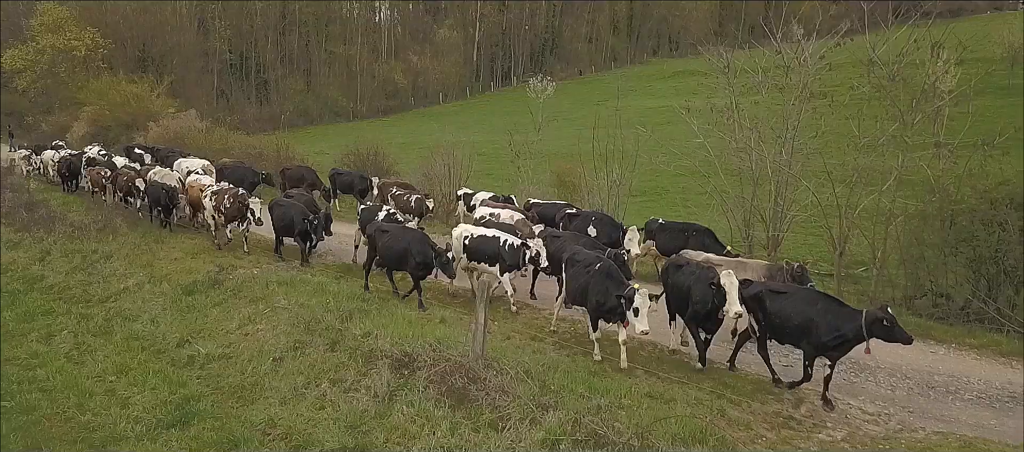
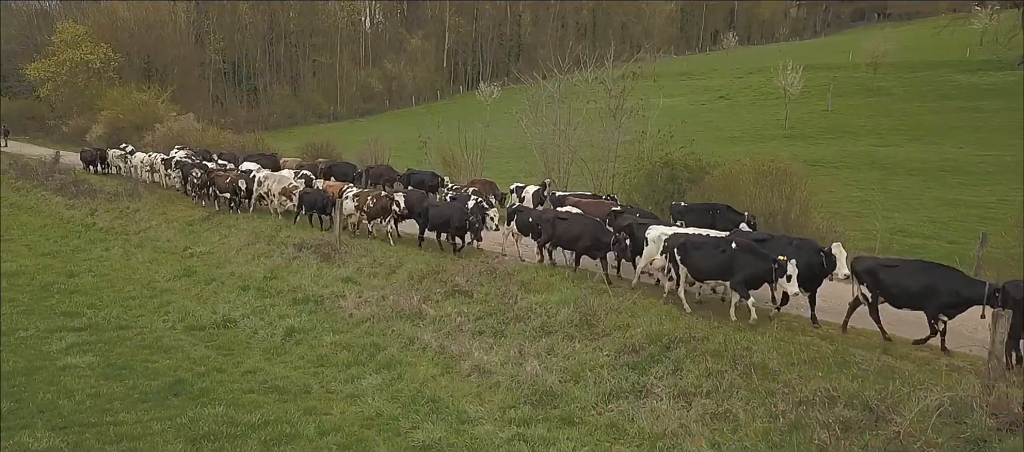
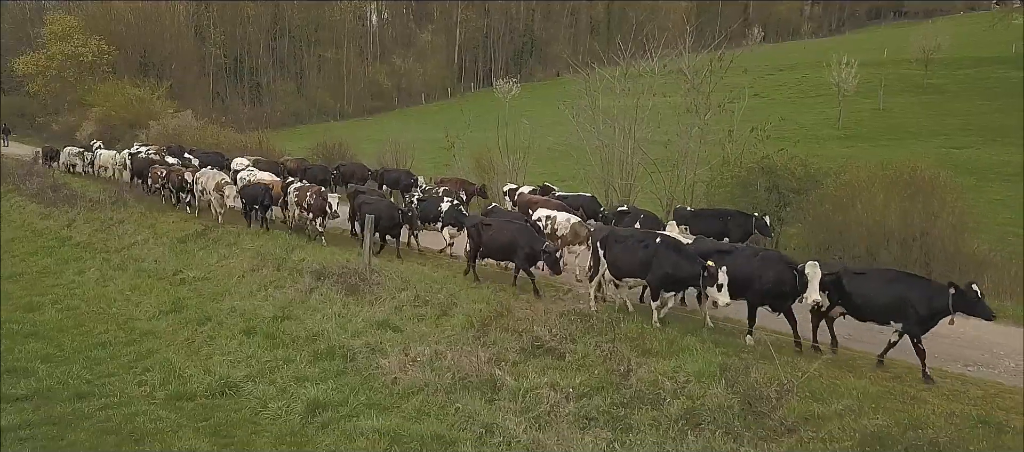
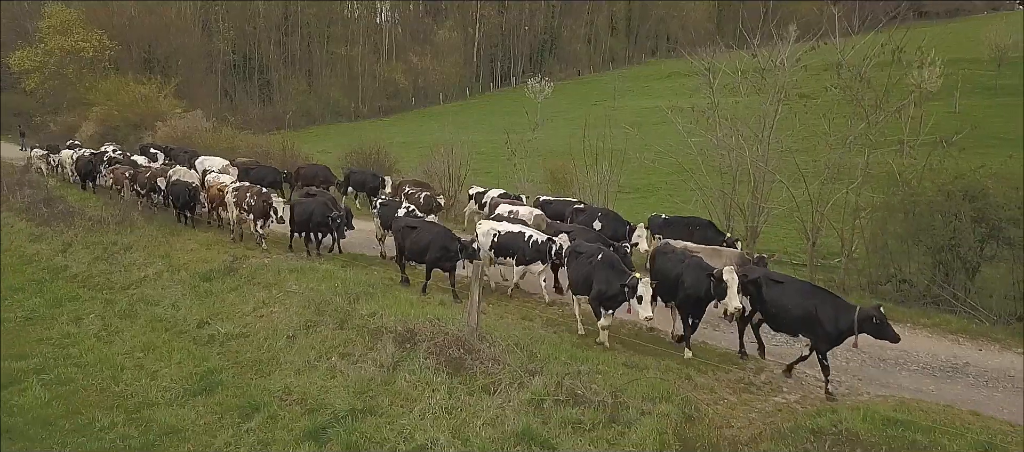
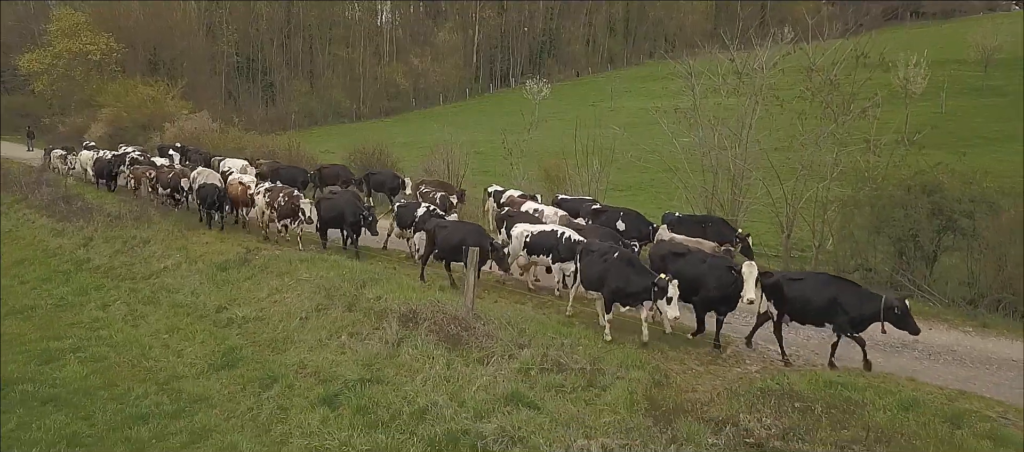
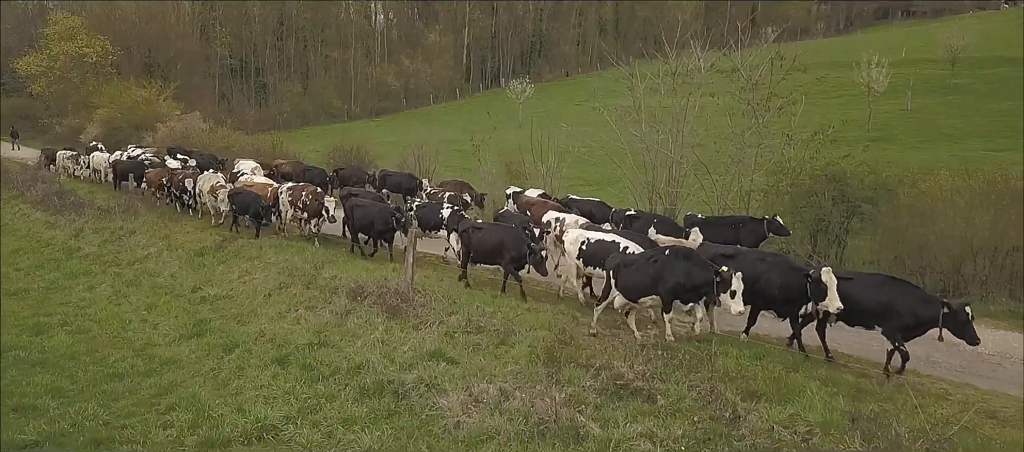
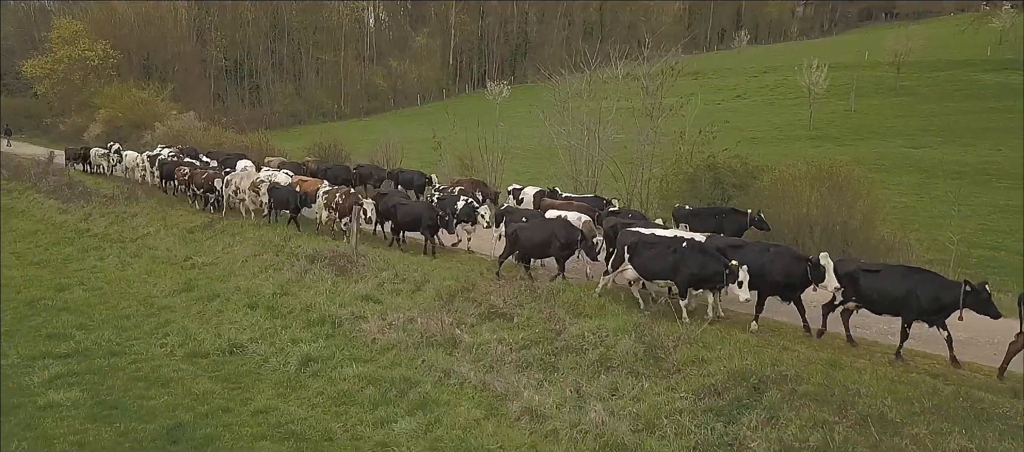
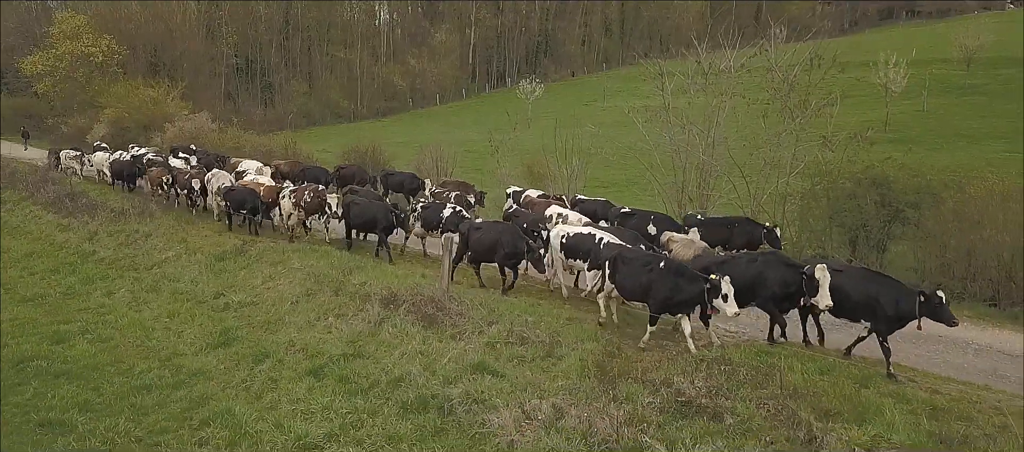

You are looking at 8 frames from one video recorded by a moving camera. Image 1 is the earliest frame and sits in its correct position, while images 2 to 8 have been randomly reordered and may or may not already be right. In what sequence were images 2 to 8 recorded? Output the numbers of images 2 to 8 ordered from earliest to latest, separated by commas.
4, 5, 8, 6, 3, 7, 2
